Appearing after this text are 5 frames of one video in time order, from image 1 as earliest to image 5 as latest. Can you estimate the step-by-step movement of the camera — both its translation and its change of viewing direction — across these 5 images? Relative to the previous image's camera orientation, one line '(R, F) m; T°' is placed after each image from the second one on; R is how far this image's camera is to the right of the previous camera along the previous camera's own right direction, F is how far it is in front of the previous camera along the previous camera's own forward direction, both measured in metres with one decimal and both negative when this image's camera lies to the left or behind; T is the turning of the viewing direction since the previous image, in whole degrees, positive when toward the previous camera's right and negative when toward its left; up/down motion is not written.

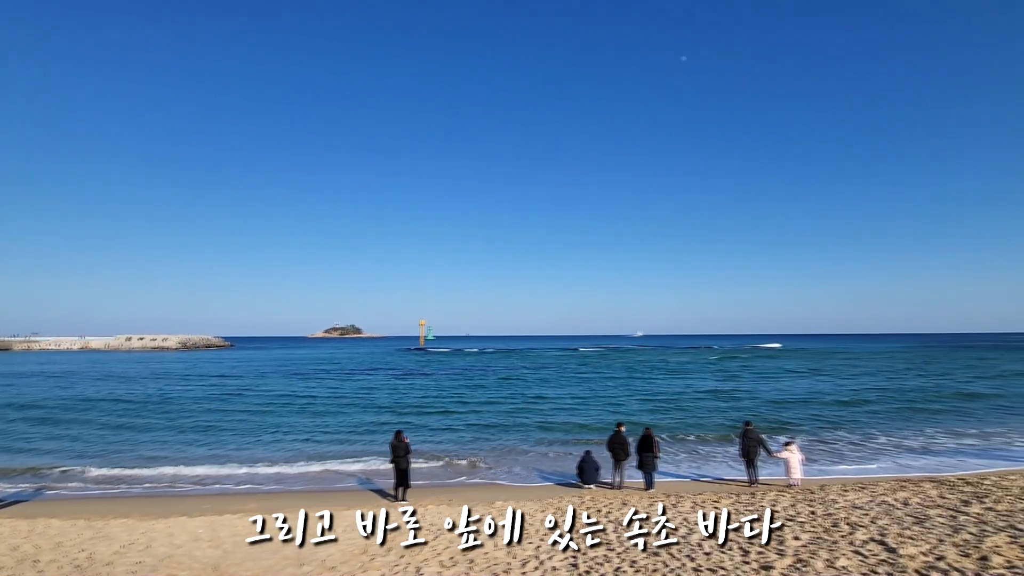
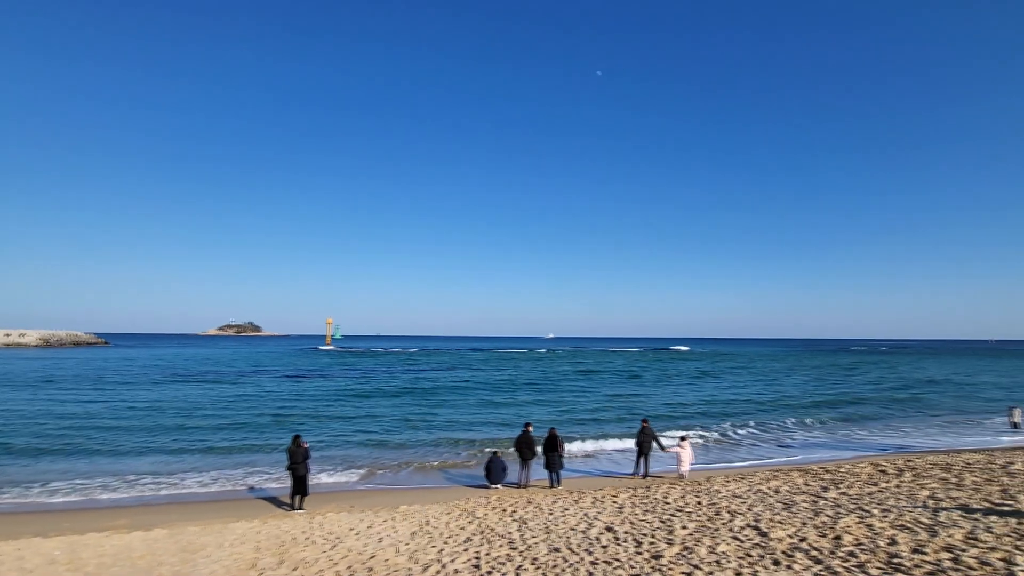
(+0.1, 0.0) m; +9°
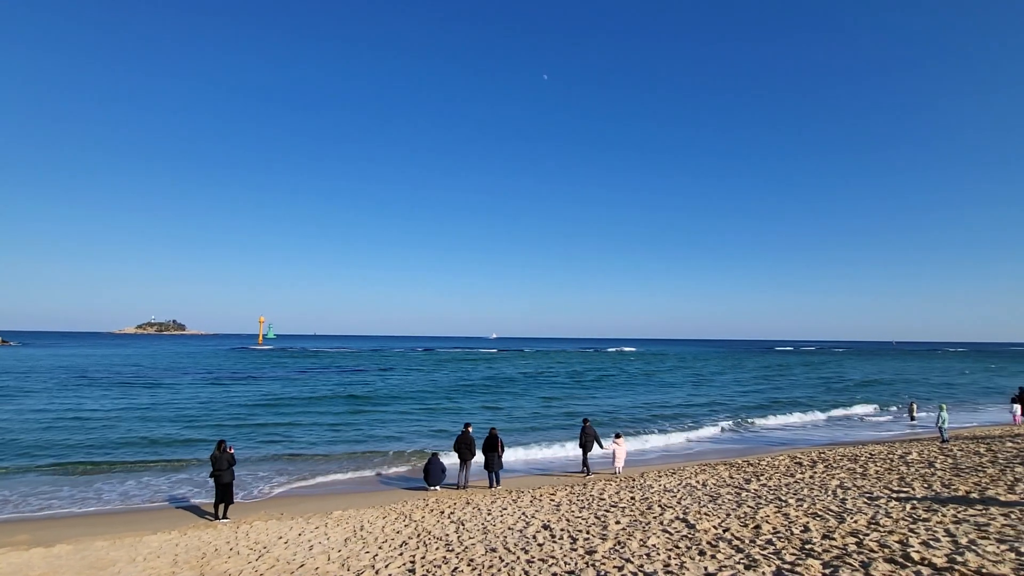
(+0.1, 0.0) m; +6°
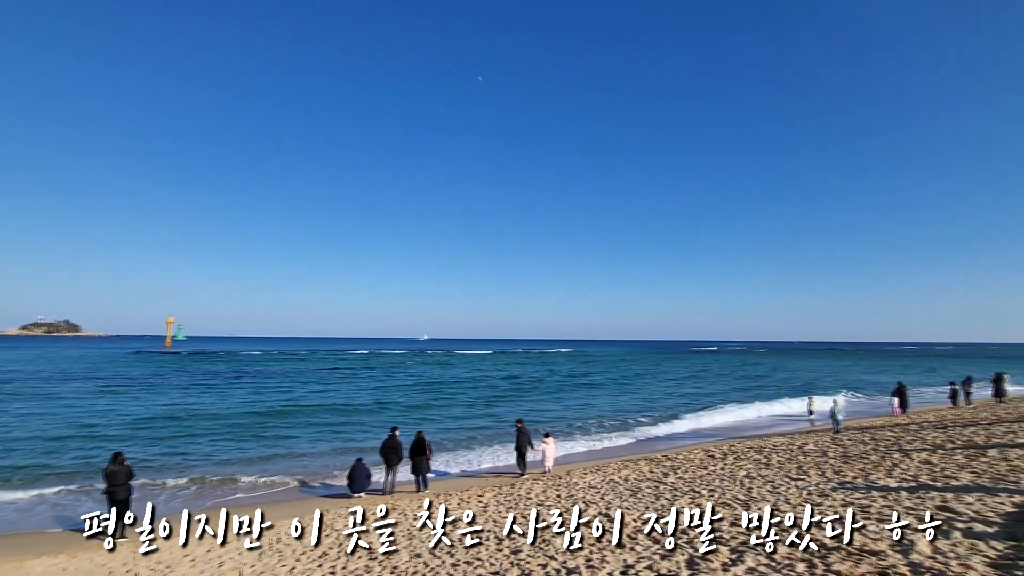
(+0.1, 0.0) m; +7°
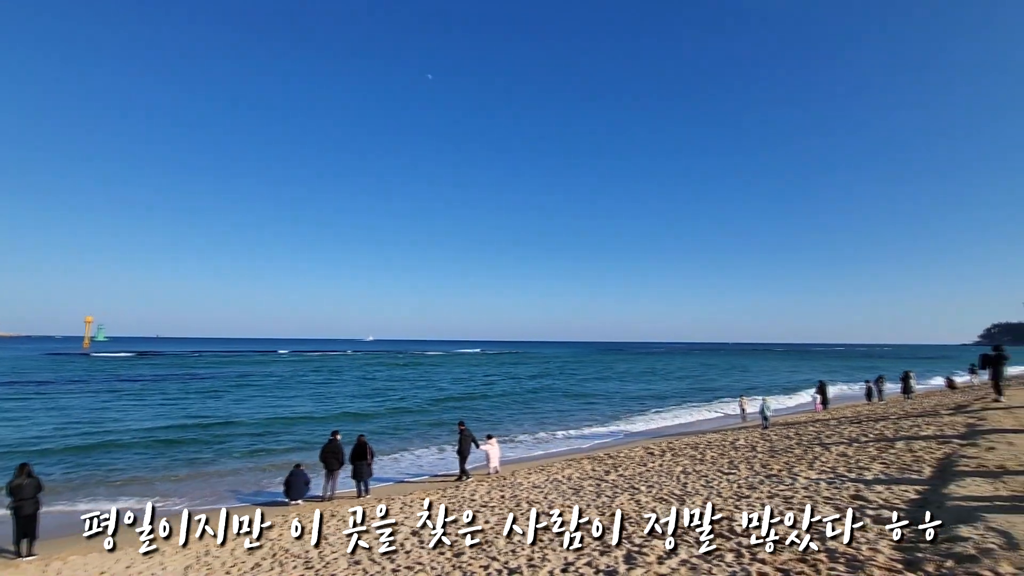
(+0.1, 0.0) m; +6°
